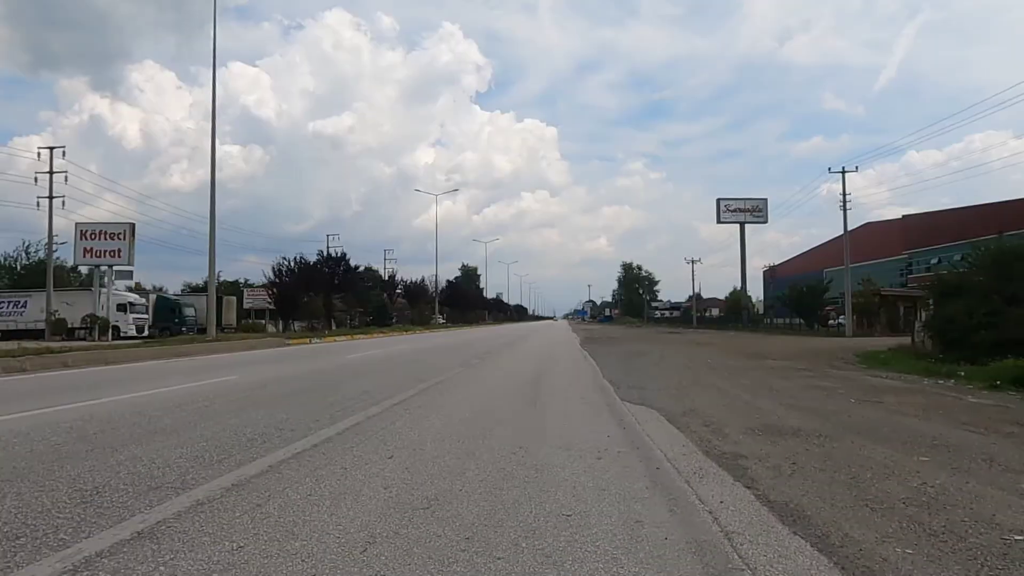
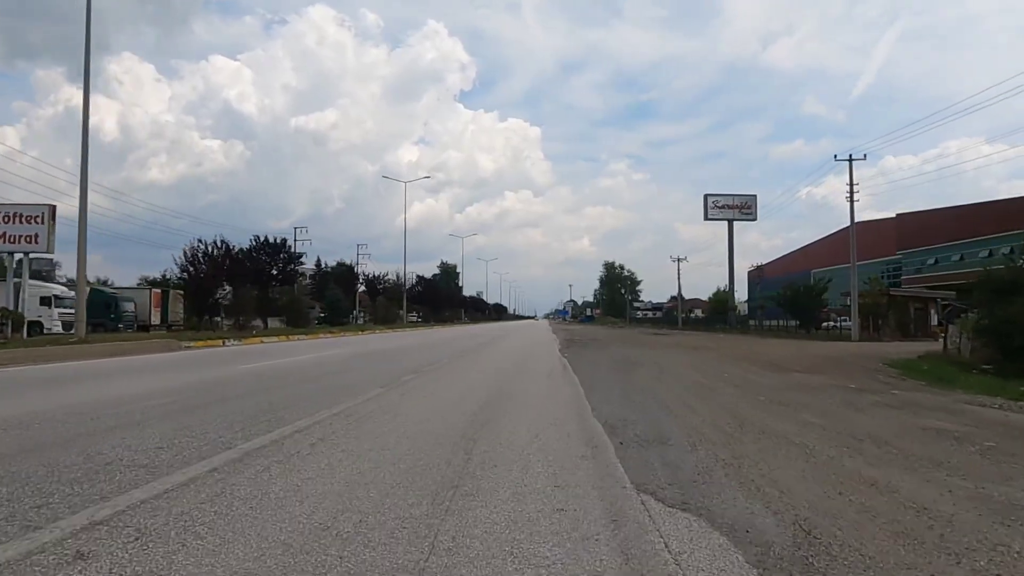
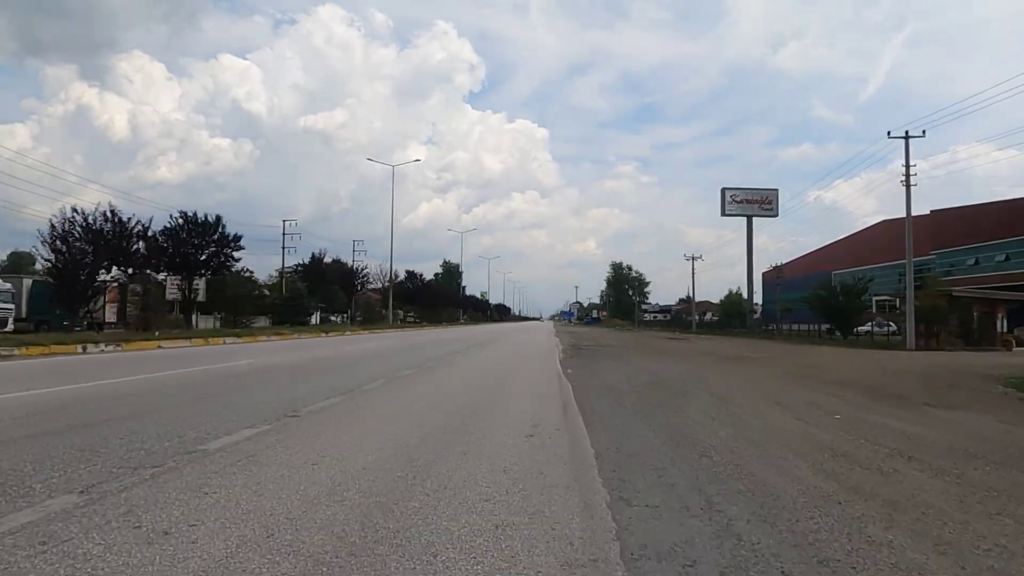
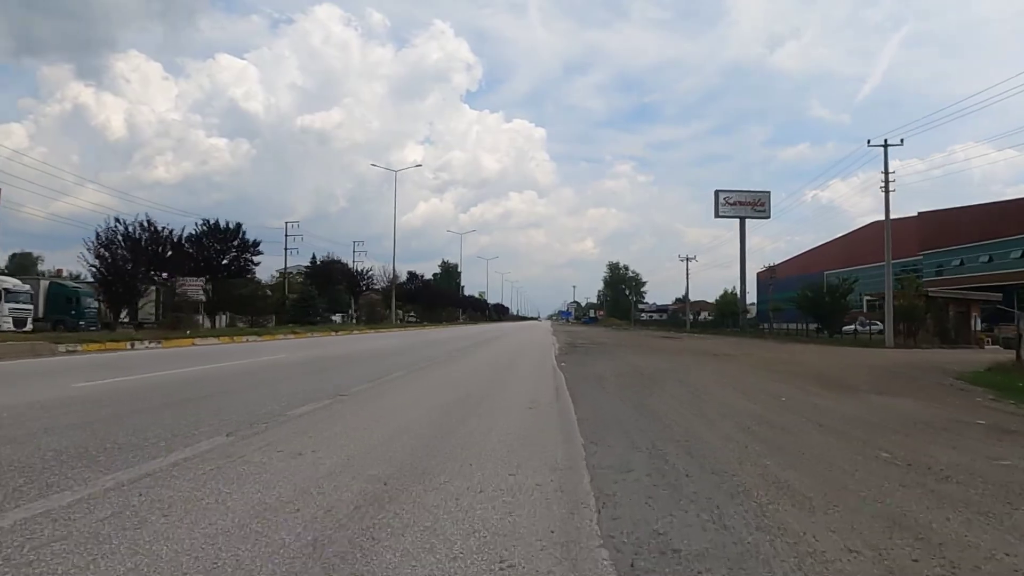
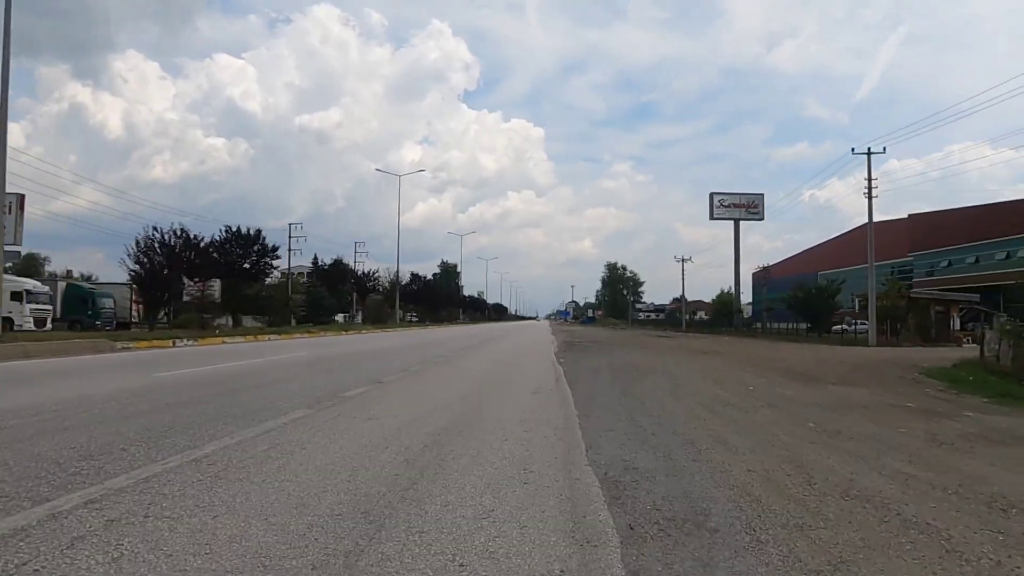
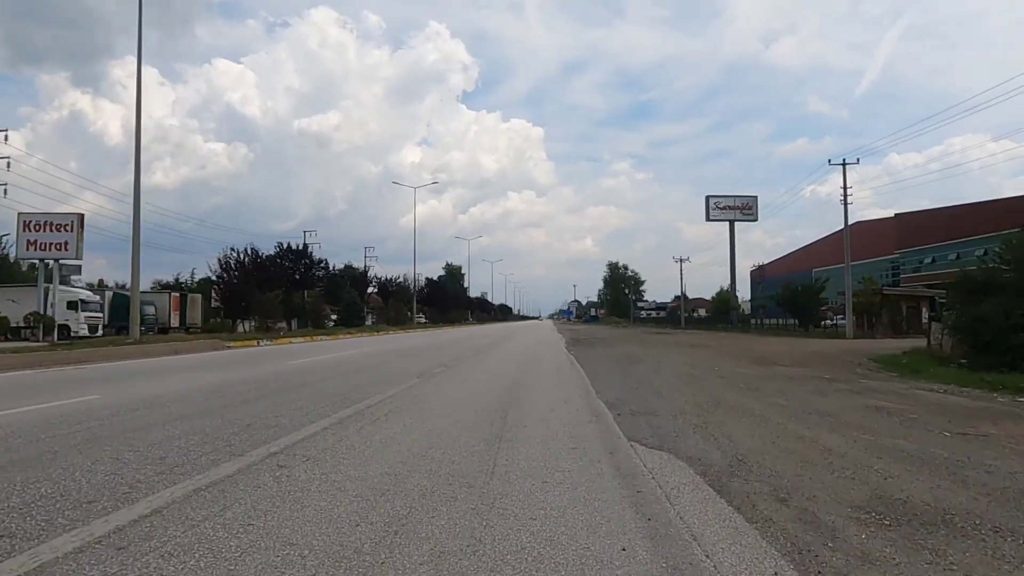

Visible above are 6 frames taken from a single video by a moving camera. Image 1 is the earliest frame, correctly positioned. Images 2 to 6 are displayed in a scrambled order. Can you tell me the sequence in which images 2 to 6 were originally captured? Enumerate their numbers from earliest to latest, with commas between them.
6, 2, 5, 4, 3
